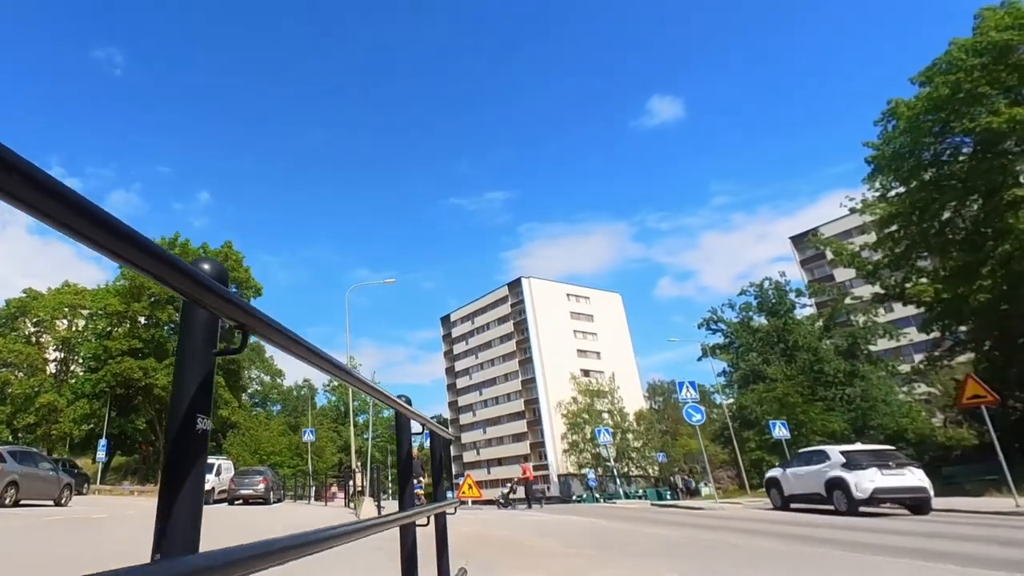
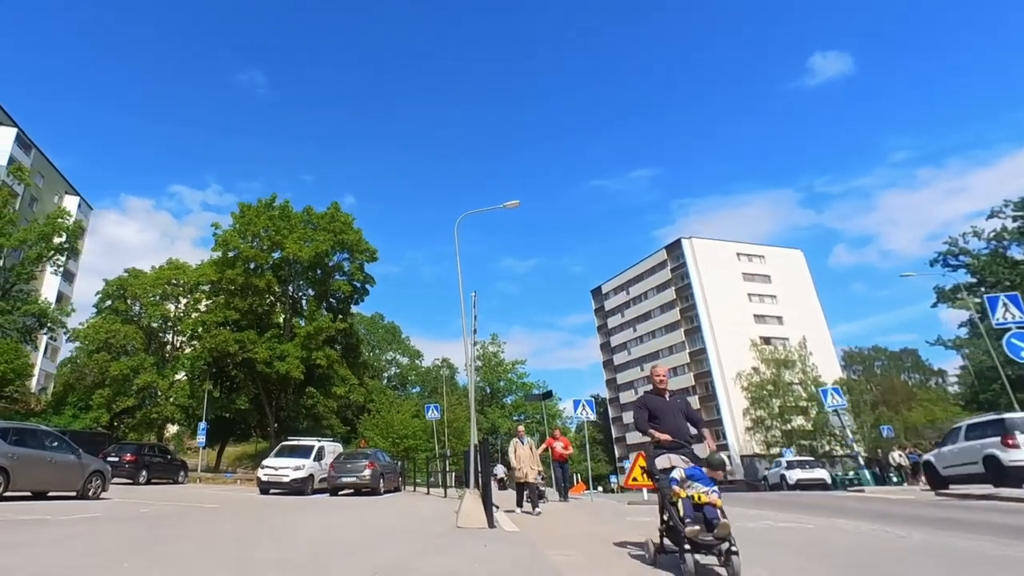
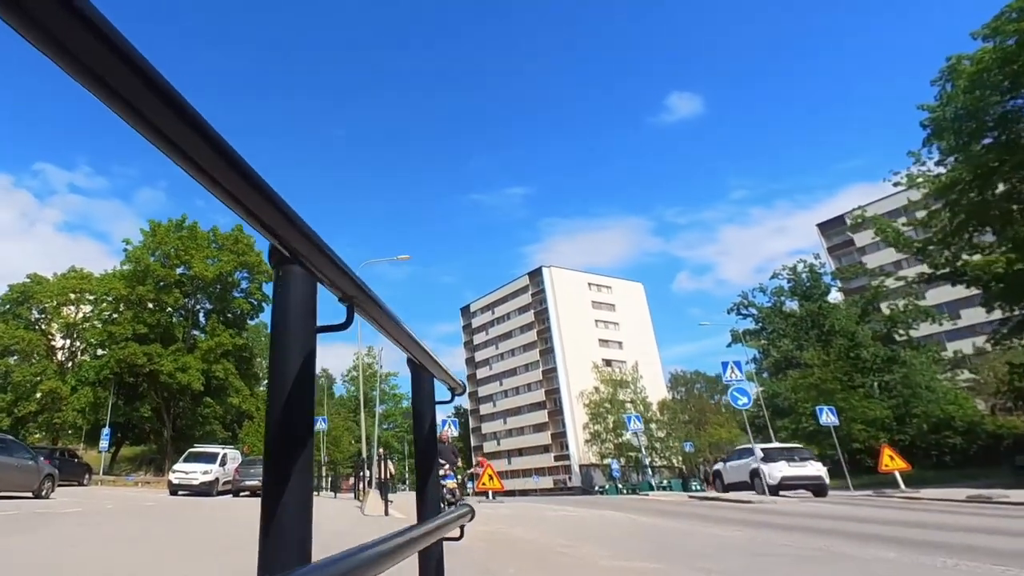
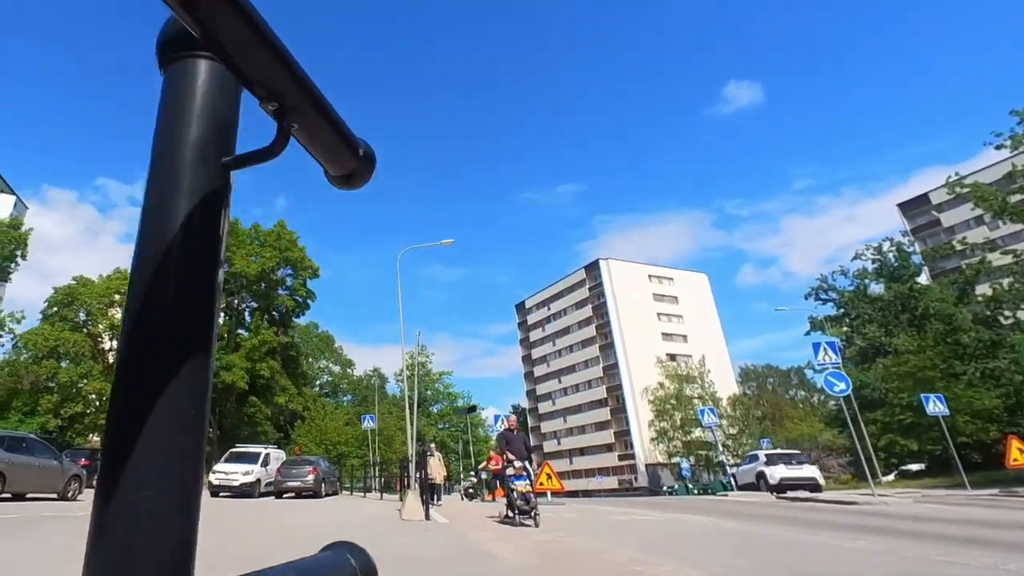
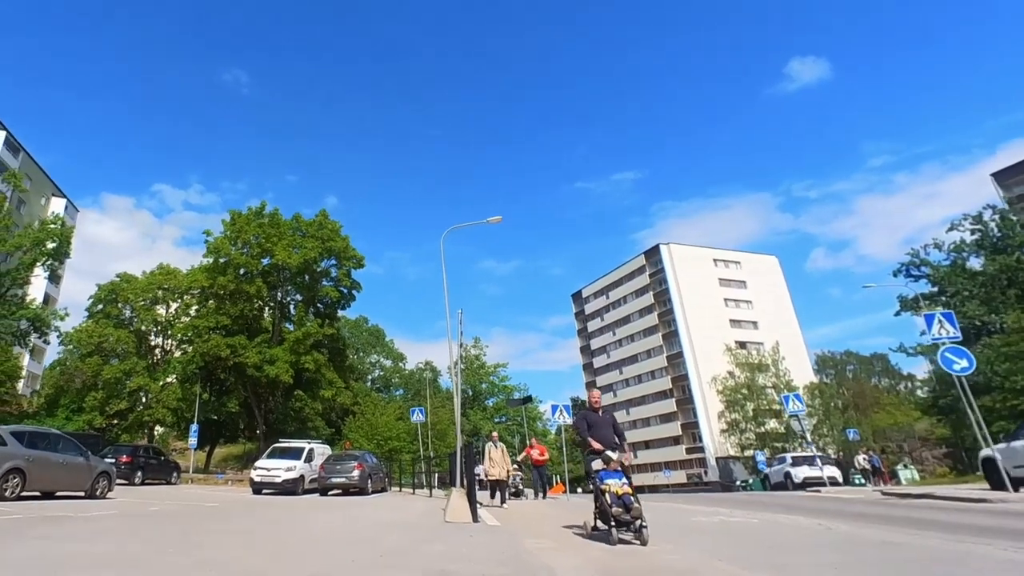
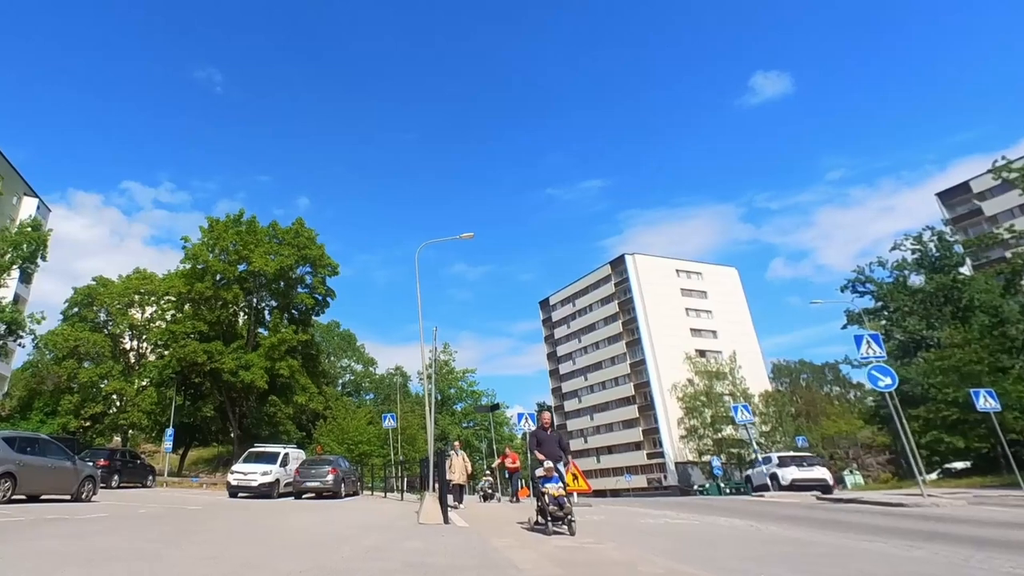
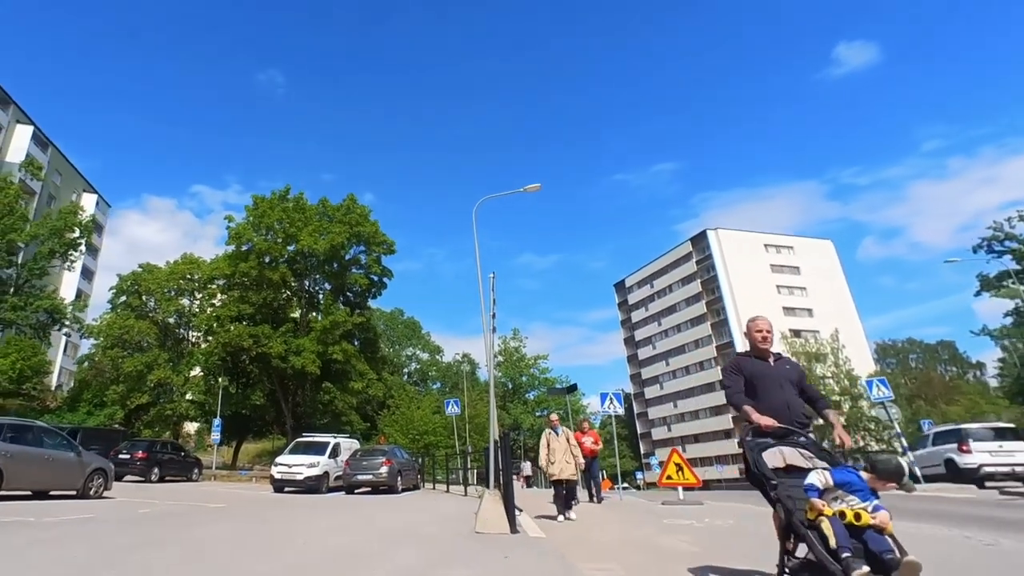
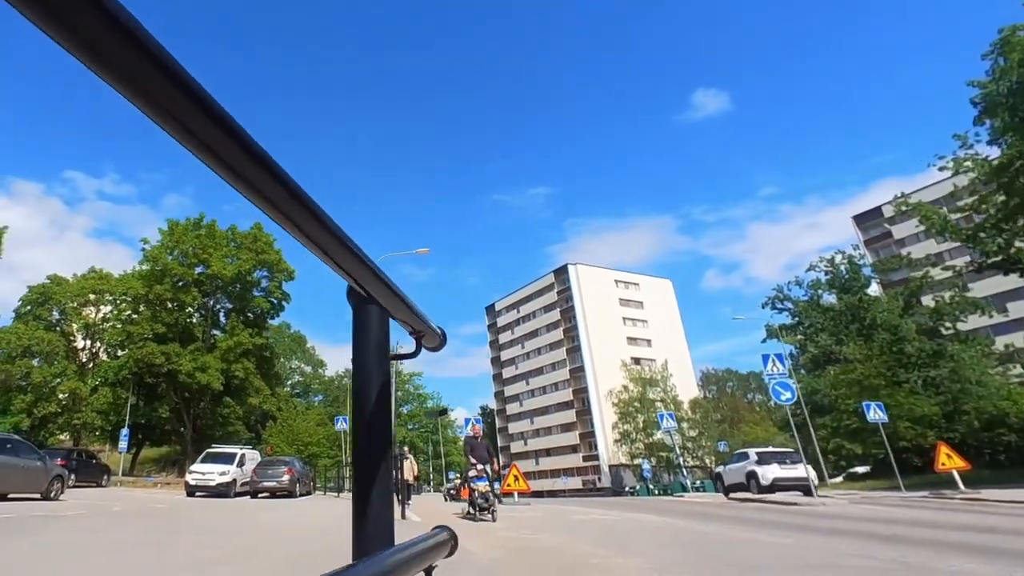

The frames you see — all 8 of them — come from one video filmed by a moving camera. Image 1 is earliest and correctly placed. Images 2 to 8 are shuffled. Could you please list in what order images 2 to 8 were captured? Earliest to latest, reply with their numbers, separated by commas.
3, 8, 4, 6, 5, 2, 7
